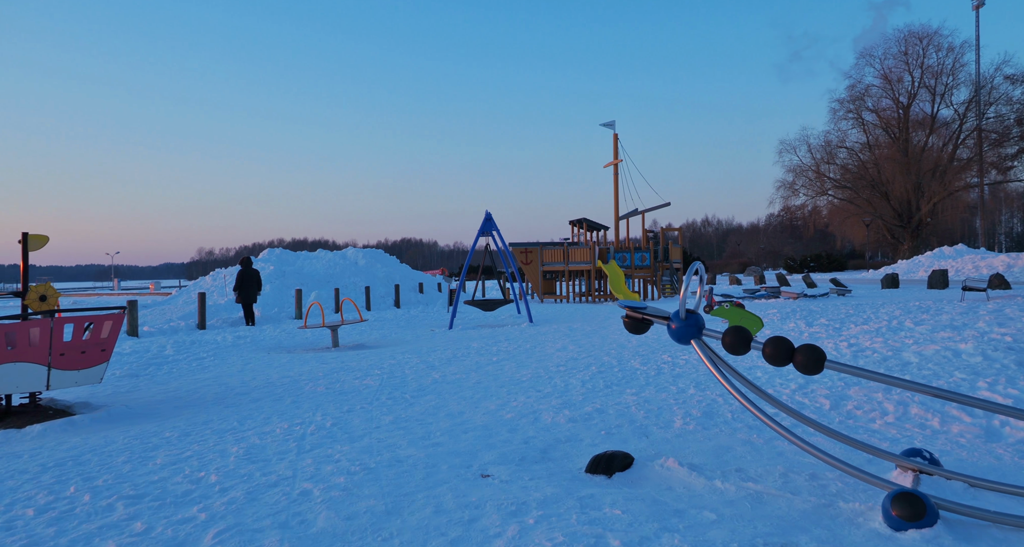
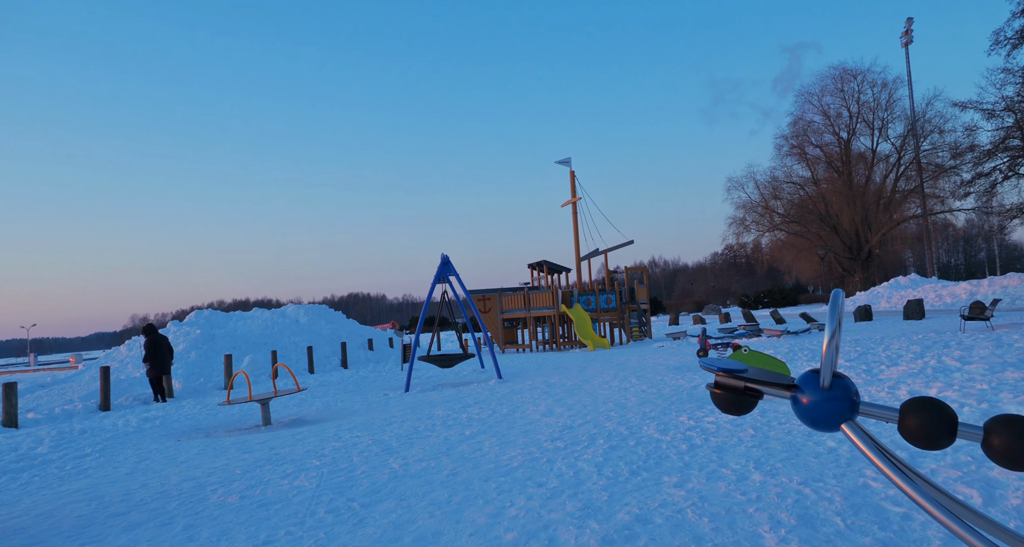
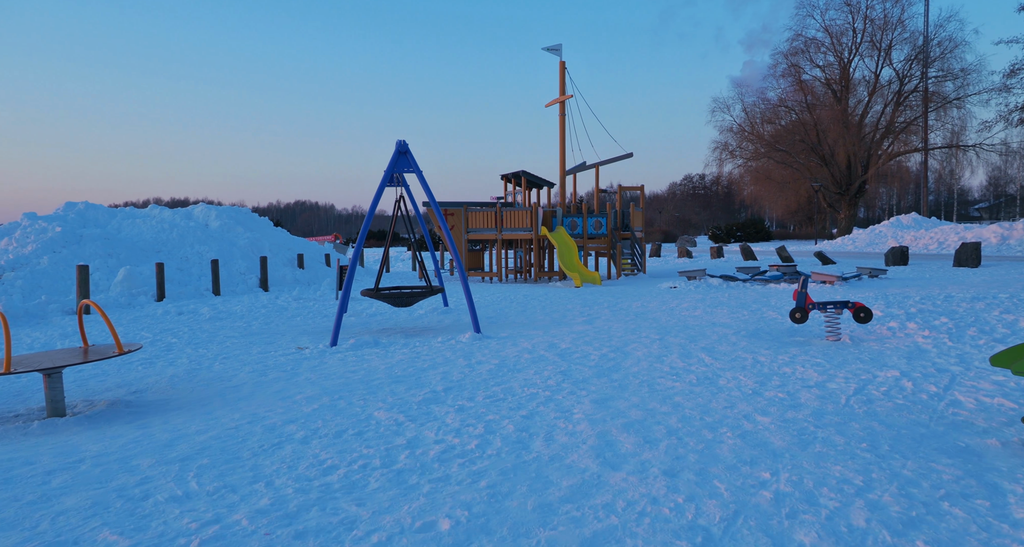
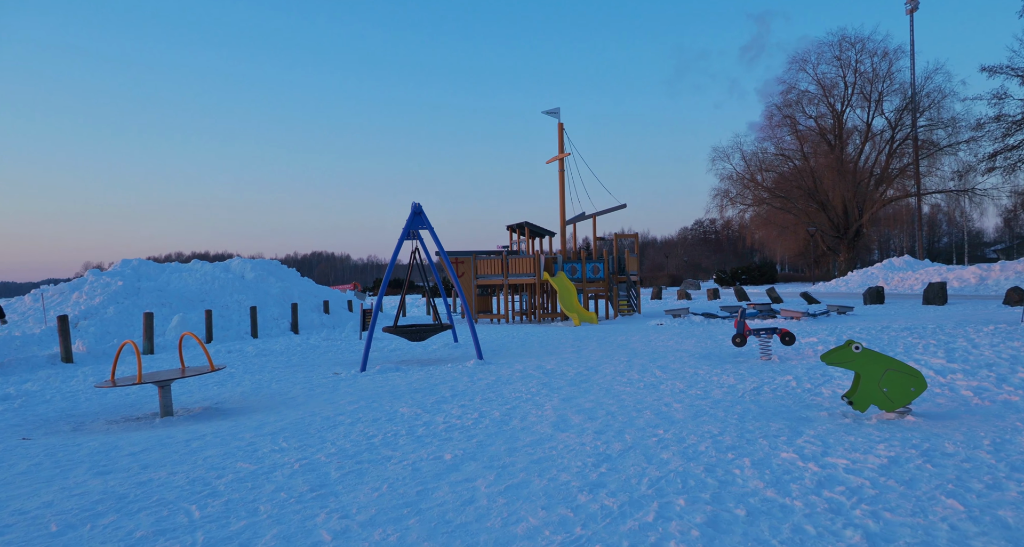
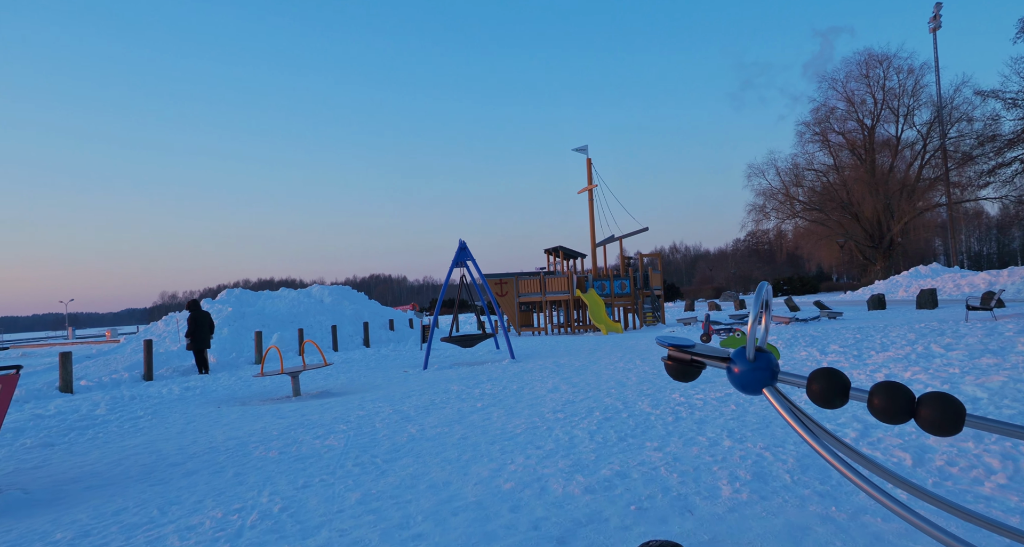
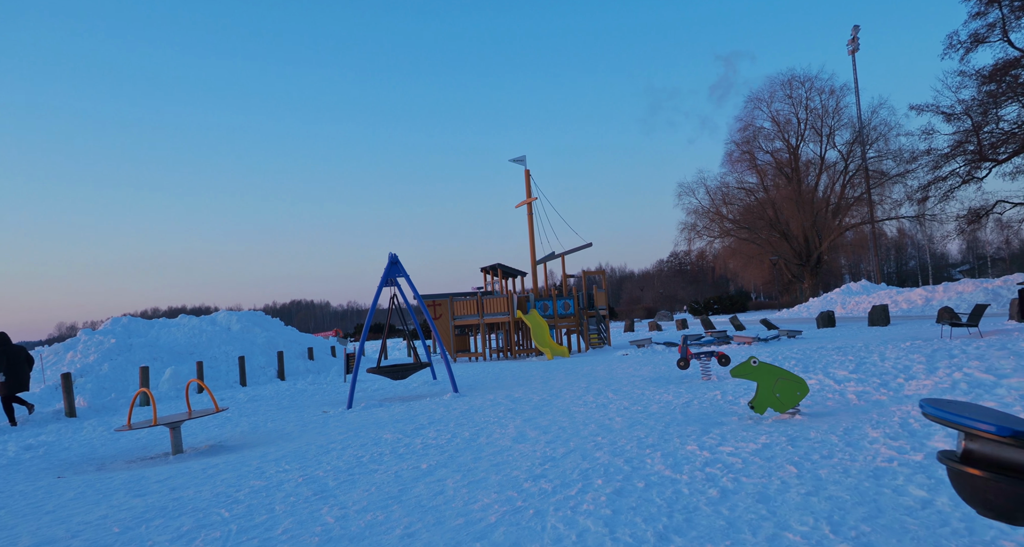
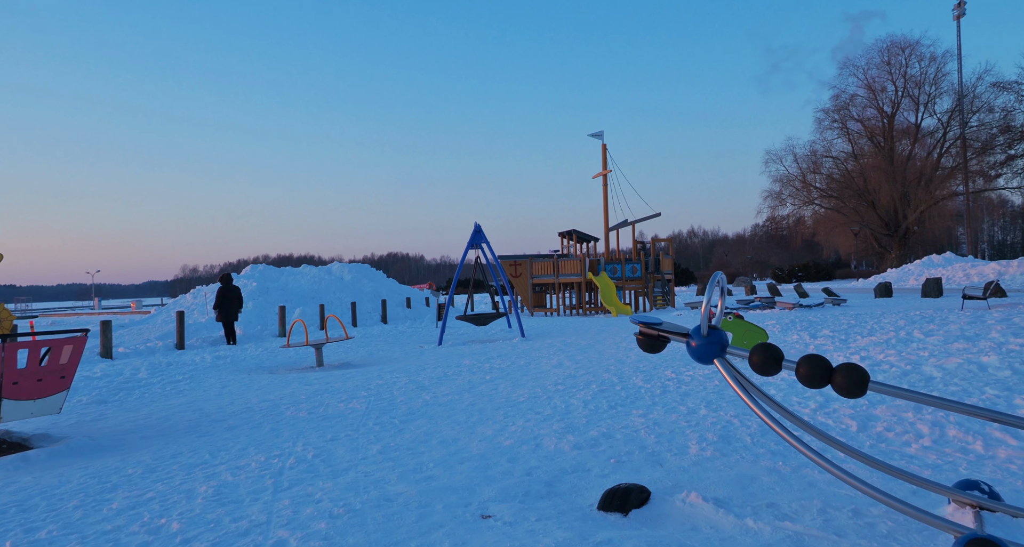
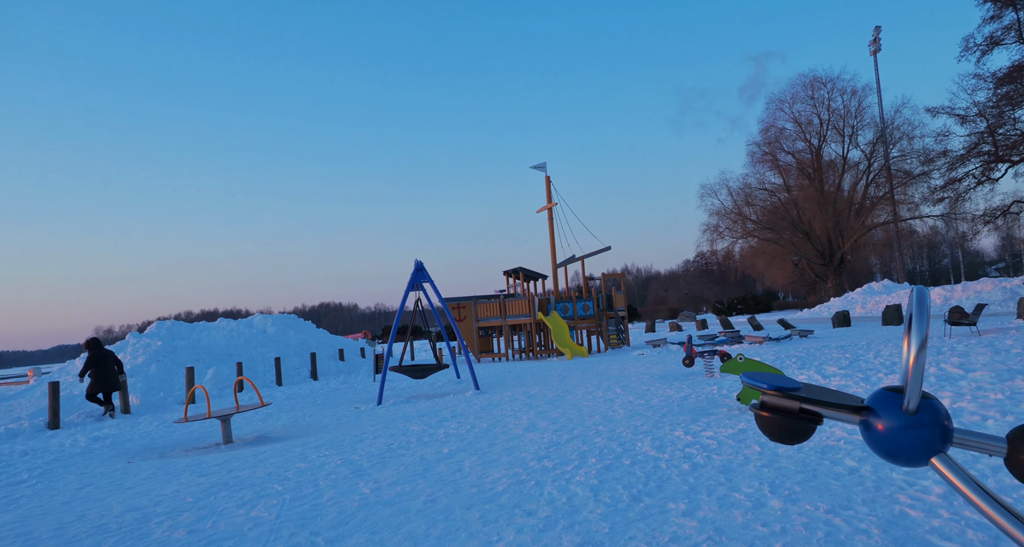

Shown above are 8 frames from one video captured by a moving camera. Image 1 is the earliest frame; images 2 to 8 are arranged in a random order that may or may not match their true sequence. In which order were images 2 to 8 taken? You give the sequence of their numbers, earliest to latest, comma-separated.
7, 5, 2, 8, 6, 4, 3
